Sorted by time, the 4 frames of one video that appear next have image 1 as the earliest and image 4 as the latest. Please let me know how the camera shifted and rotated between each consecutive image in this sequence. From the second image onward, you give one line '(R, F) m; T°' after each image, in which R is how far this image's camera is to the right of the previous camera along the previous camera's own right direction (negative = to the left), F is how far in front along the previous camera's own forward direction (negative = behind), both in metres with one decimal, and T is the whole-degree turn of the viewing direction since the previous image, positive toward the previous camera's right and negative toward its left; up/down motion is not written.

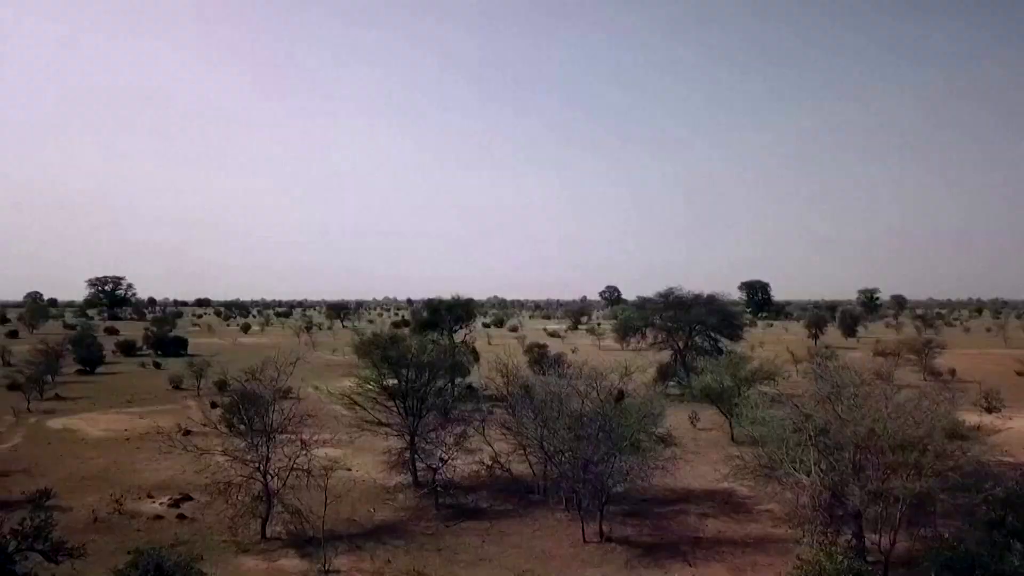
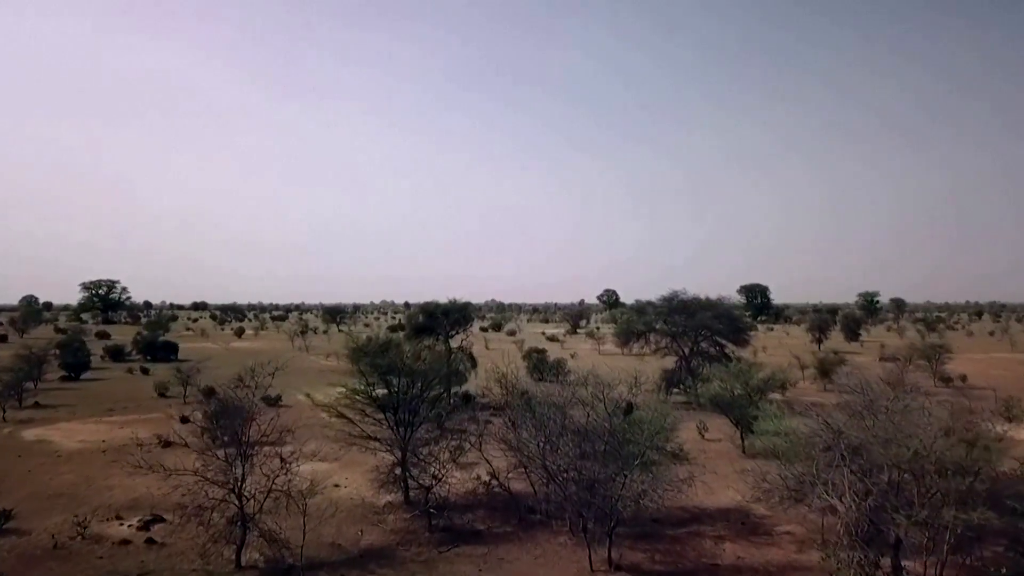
(0.0, +1.2) m; 0°
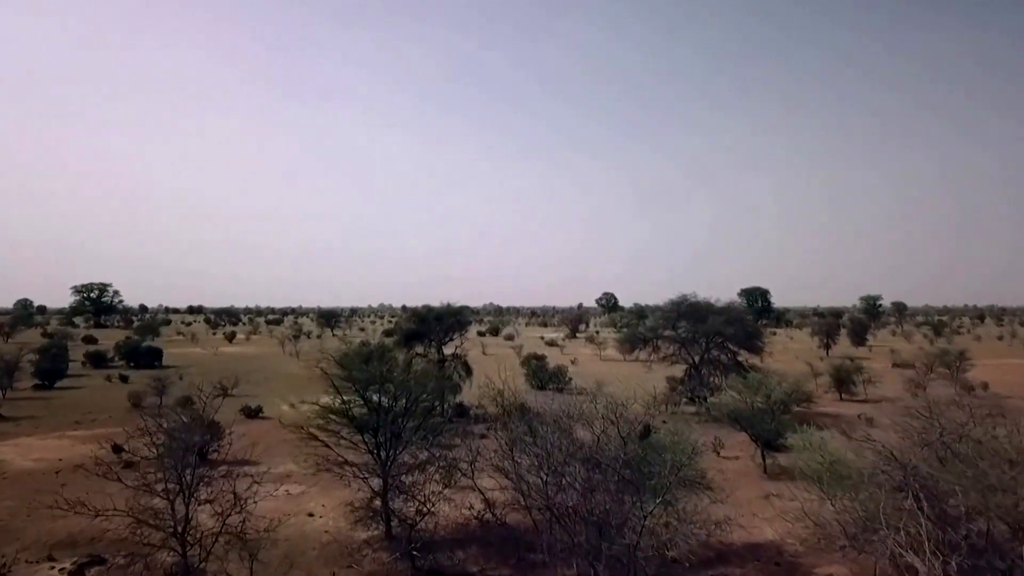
(0.0, +2.0) m; 0°
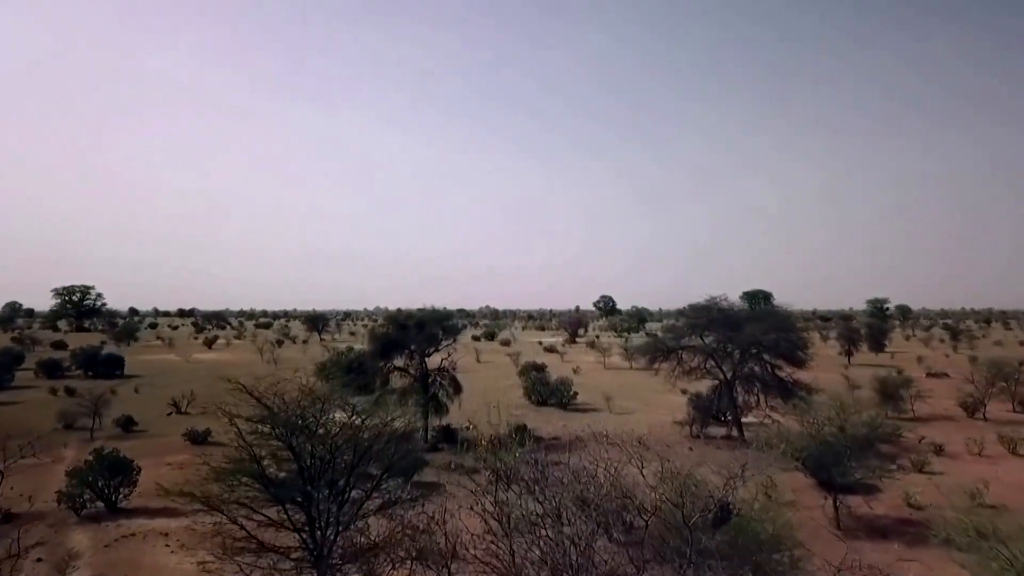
(0.0, +4.6) m; 0°
